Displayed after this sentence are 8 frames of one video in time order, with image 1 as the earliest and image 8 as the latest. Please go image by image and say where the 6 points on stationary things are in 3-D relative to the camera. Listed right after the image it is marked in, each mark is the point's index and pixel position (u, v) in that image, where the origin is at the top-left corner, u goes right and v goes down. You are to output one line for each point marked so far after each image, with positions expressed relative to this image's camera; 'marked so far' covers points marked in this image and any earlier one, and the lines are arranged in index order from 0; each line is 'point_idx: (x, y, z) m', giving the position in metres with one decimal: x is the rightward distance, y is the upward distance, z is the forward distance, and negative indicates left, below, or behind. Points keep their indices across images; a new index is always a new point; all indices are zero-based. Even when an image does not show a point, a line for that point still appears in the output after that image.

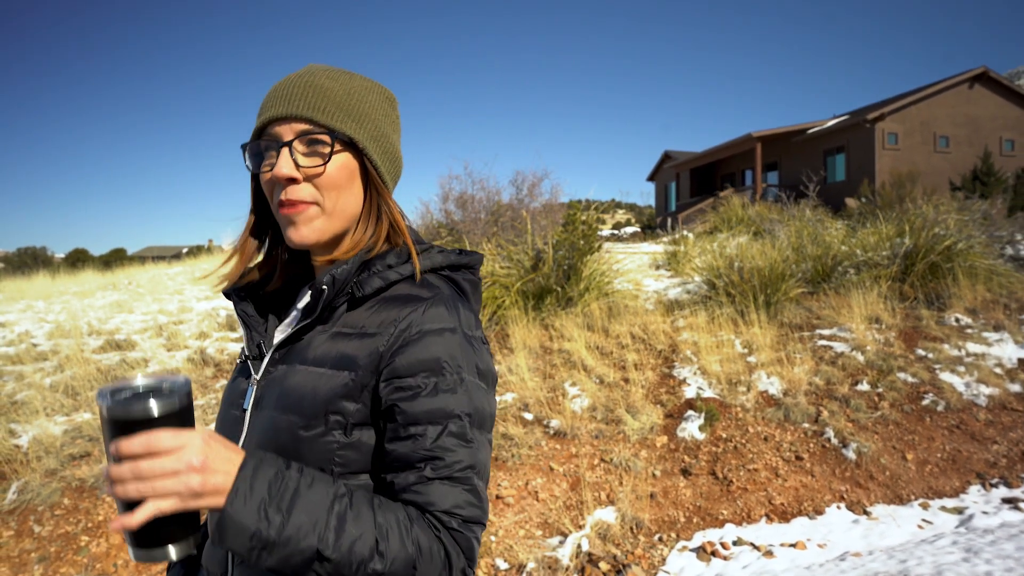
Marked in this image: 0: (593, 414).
0: (+0.8, -1.0, +4.5) m
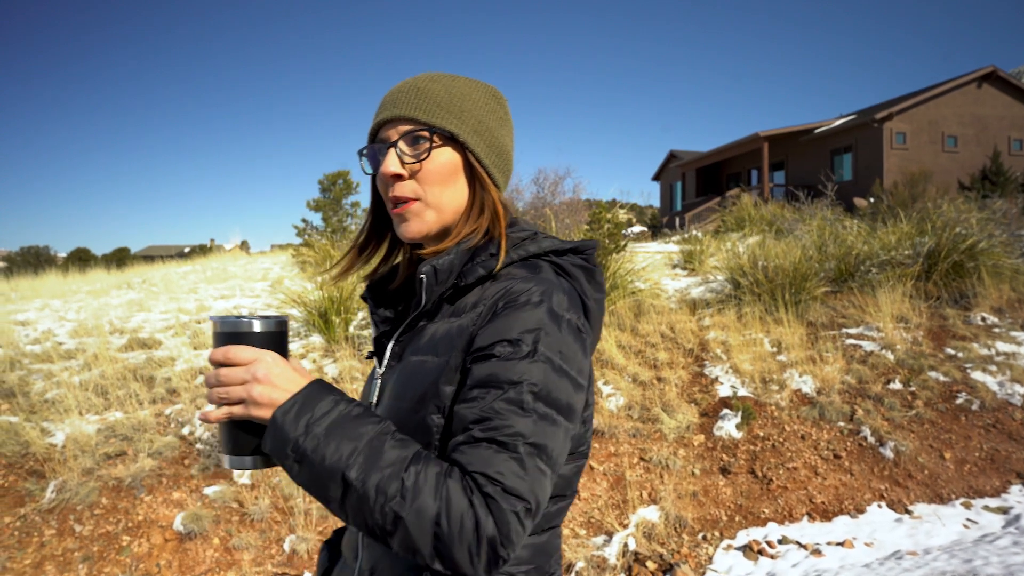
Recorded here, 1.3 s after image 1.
0: (+1.1, -1.0, +4.5) m
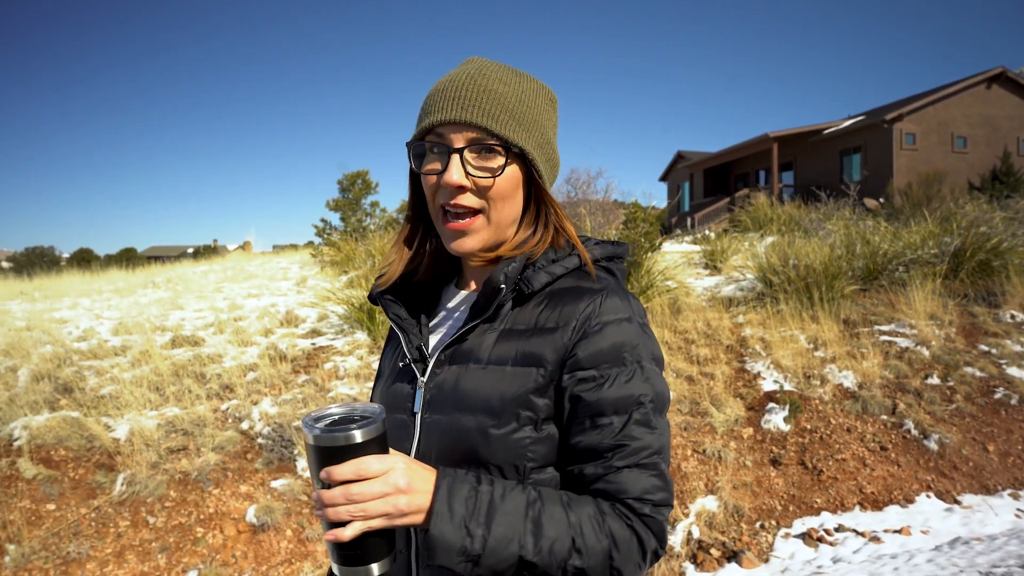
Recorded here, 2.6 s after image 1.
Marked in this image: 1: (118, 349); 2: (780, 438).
0: (+1.5, -1.0, +4.6) m
1: (-4.1, -0.6, +5.5) m
2: (+2.2, -1.2, +4.2) m
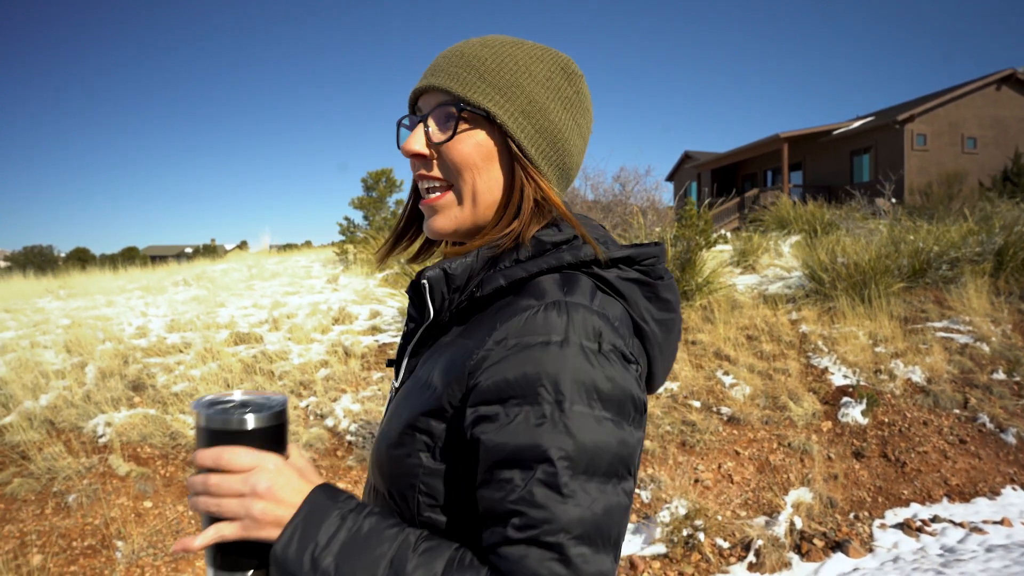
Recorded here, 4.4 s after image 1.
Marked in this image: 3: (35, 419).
0: (+2.1, -1.0, +4.6) m
1: (-3.5, -0.6, +5.5) m
2: (+2.8, -1.2, +4.3) m
3: (-3.7, -1.0, +4.1) m
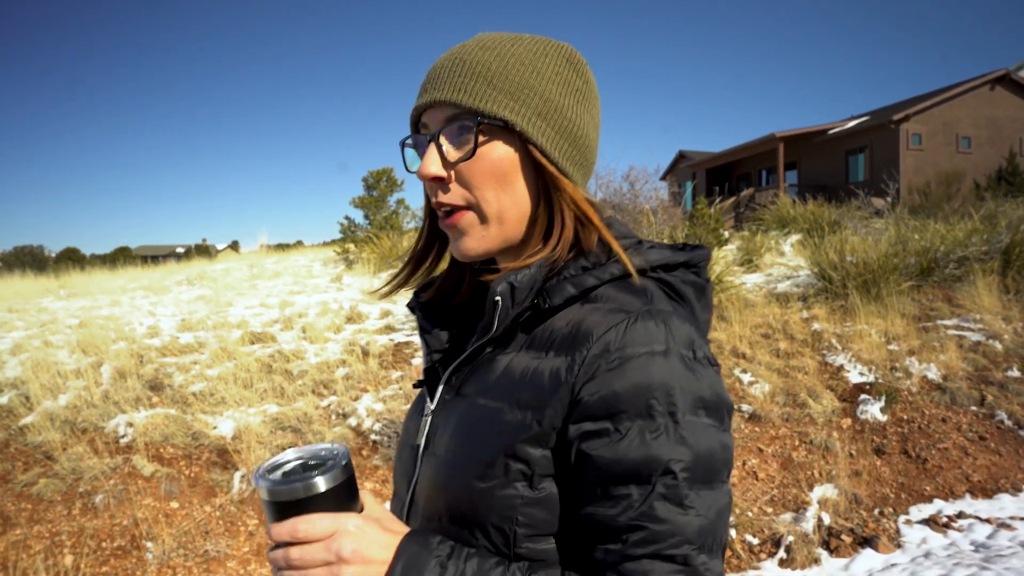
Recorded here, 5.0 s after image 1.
0: (+2.3, -1.0, +4.6) m
1: (-3.3, -0.6, +5.5) m
2: (+3.0, -1.1, +4.3) m
3: (-3.5, -1.0, +4.0) m
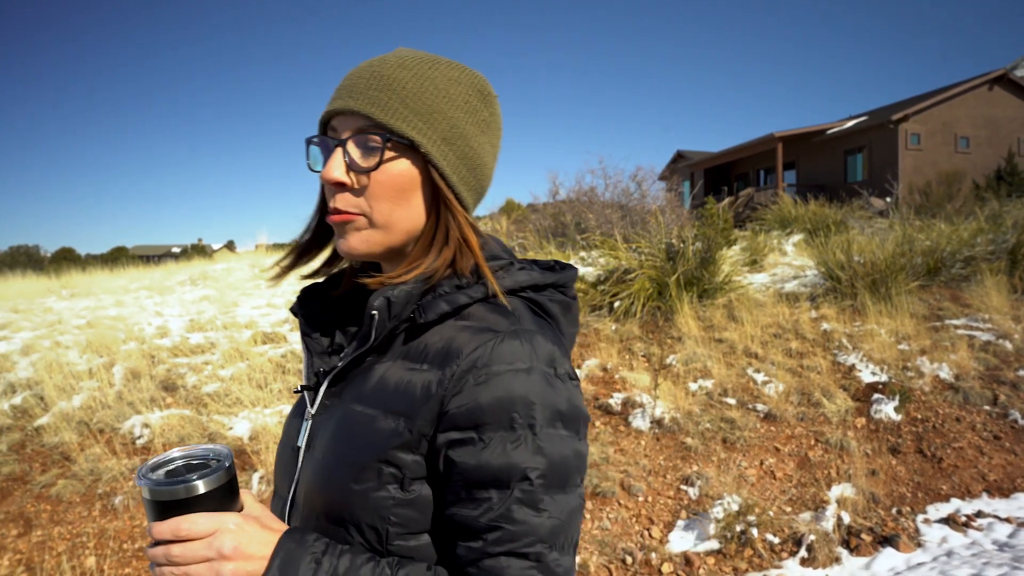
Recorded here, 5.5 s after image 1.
0: (+2.5, -1.0, +4.6) m
1: (-3.2, -0.6, +5.4) m
2: (+3.1, -1.1, +4.3) m
3: (-3.4, -1.0, +4.0) m
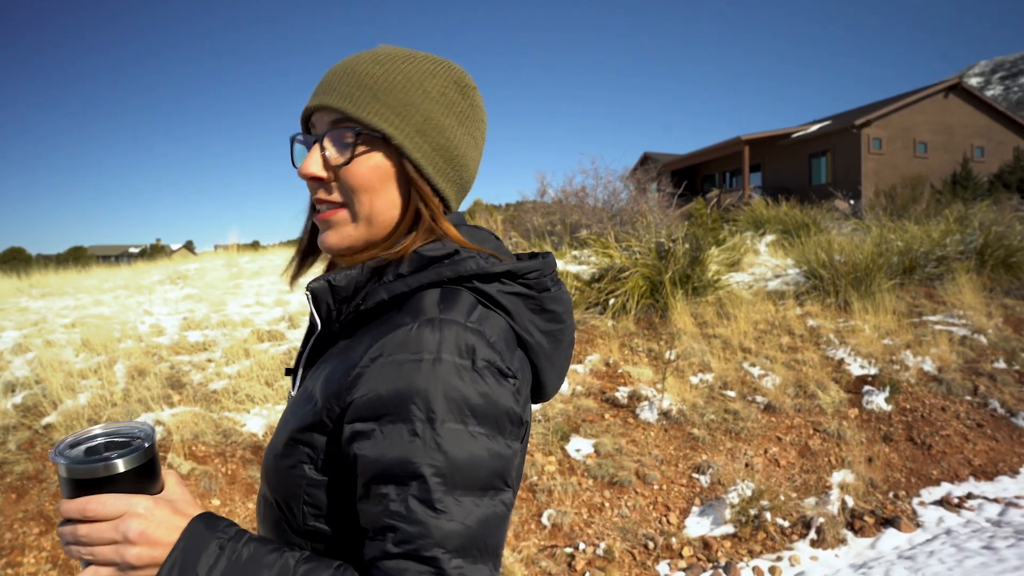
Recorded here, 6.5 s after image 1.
0: (+2.5, -0.9, +4.9) m
1: (-3.1, -0.6, +5.4) m
2: (+3.2, -1.1, +4.6) m
3: (-3.3, -1.0, +3.9) m
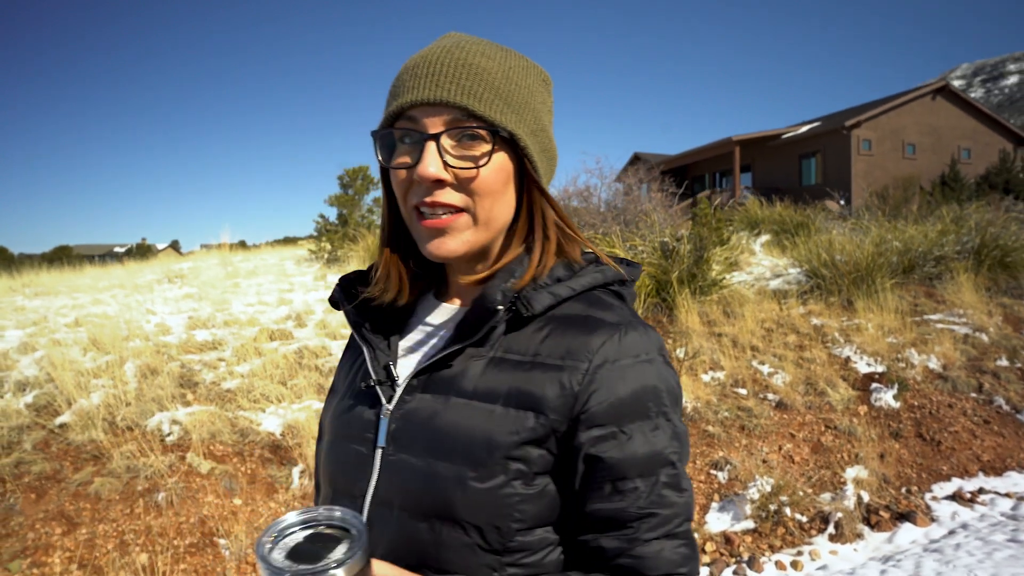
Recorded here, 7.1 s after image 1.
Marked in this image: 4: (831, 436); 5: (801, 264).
0: (+2.7, -0.9, +4.9) m
1: (-3.0, -0.6, +5.3) m
2: (+3.4, -1.1, +4.7) m
3: (-3.1, -1.0, +3.9) m
4: (+2.7, -1.2, +4.4) m
5: (+4.1, +0.3, +7.4) m
